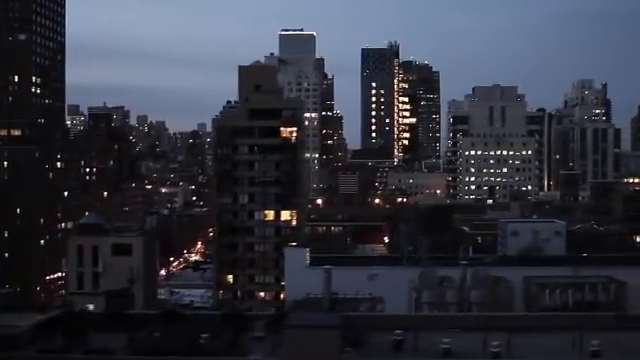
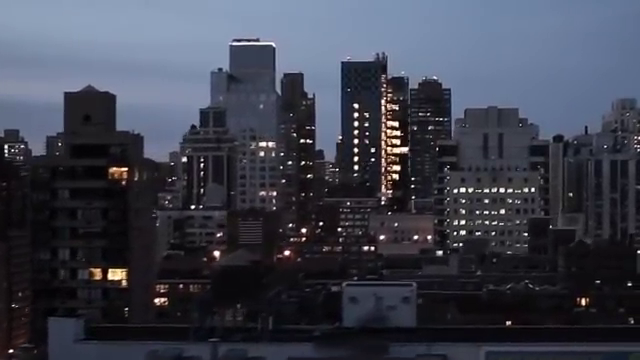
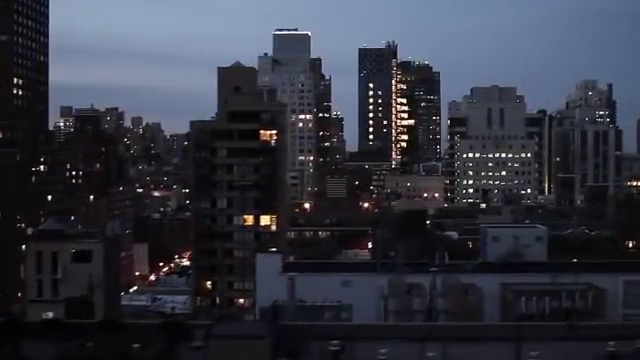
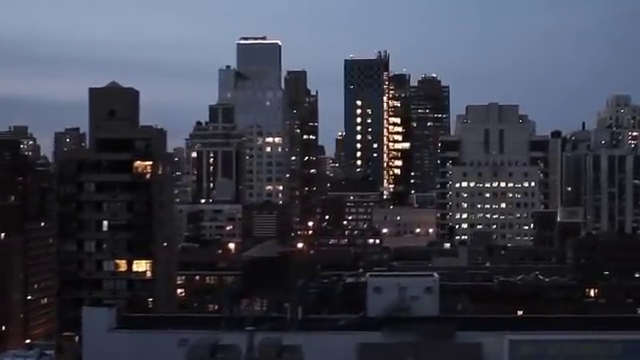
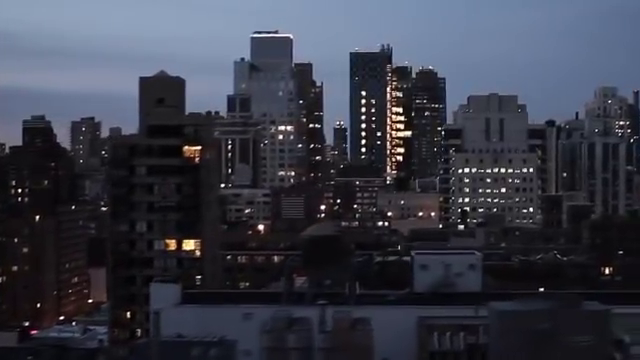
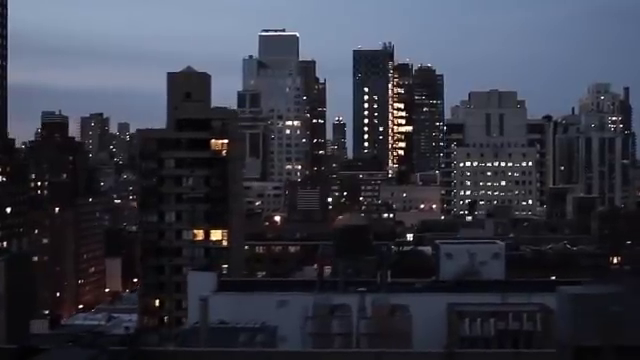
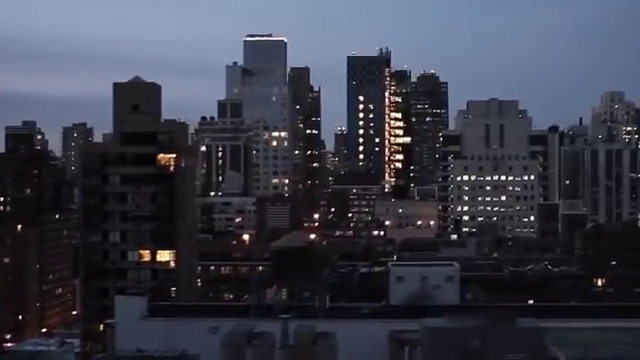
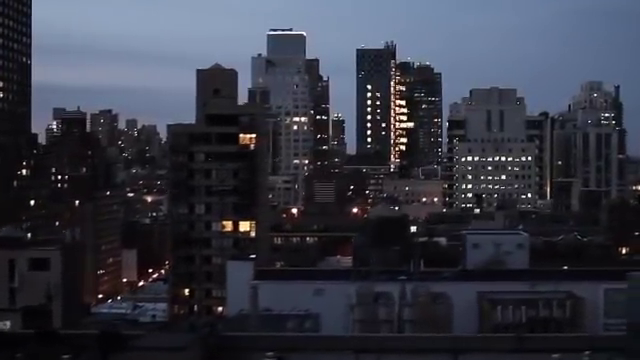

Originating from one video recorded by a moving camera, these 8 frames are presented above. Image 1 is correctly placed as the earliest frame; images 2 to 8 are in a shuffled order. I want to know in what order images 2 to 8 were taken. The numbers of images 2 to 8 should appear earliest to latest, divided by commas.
3, 8, 6, 5, 7, 4, 2
